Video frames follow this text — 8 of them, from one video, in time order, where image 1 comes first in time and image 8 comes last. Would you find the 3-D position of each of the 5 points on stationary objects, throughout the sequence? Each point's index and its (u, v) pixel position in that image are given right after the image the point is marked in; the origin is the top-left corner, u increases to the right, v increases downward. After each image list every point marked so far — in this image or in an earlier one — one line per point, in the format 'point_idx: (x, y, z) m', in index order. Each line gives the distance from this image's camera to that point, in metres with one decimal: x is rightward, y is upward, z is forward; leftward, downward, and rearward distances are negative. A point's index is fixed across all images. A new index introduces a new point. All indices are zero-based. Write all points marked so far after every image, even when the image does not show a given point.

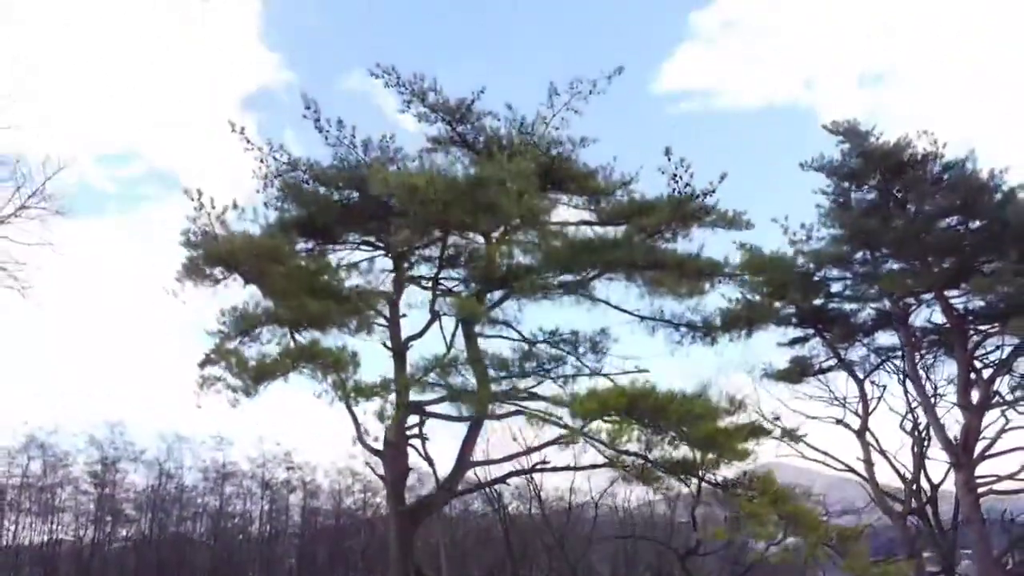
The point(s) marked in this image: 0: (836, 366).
0: (+6.2, -1.5, +16.6) m
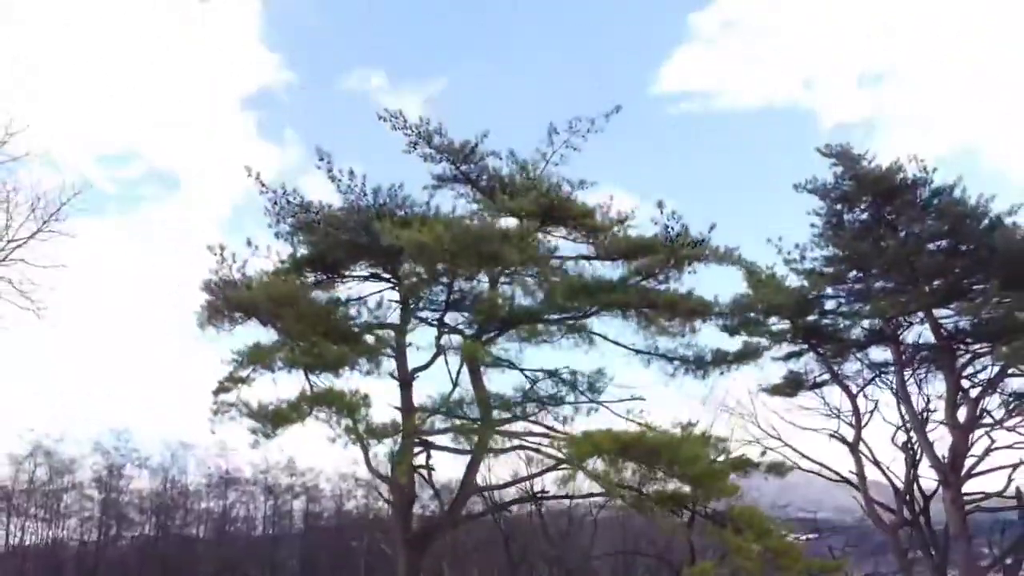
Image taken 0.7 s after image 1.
0: (+6.3, -1.8, +16.9) m
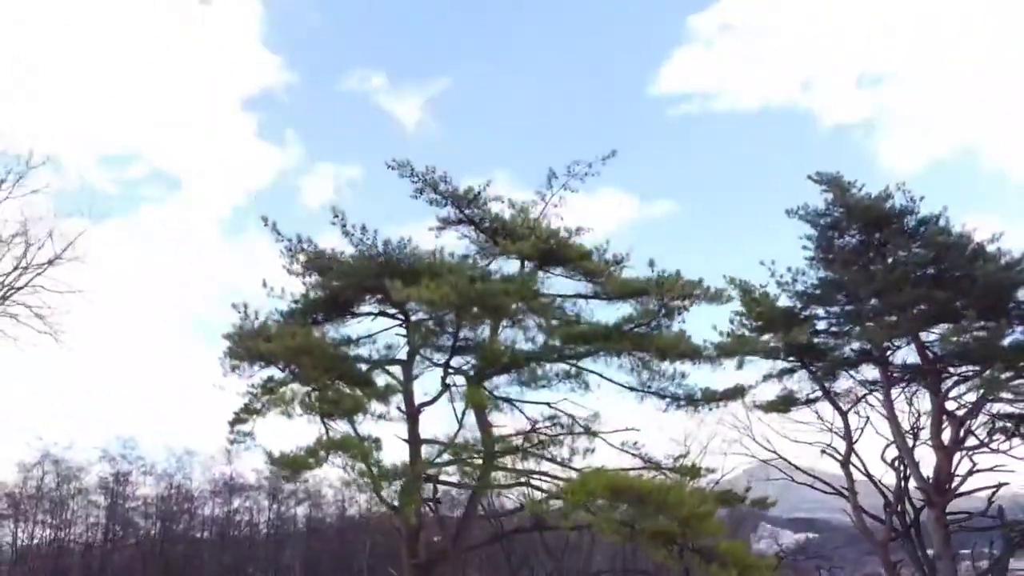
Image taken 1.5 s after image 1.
0: (+6.3, -2.2, +17.4) m
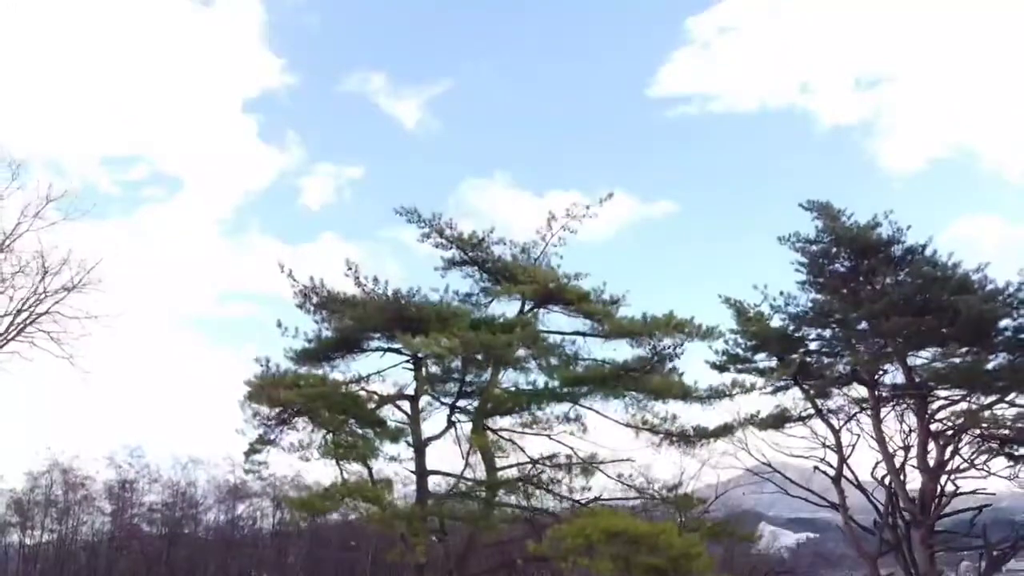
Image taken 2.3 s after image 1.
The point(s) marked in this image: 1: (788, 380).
0: (+6.3, -2.6, +17.9) m
1: (+5.6, -1.9, +17.6) m
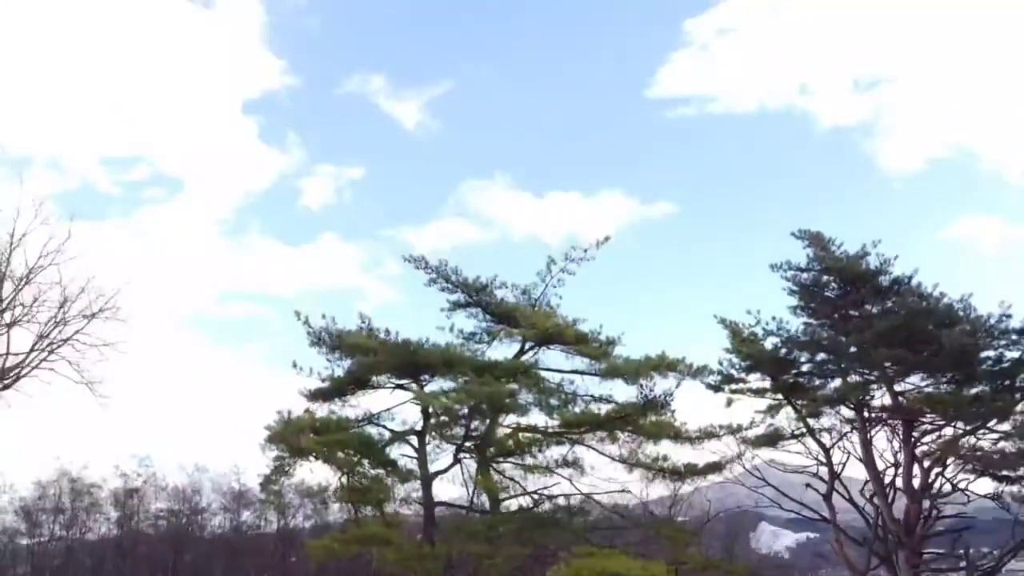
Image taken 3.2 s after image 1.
0: (+6.3, -3.1, +18.4) m
1: (+5.7, -2.4, +18.1) m
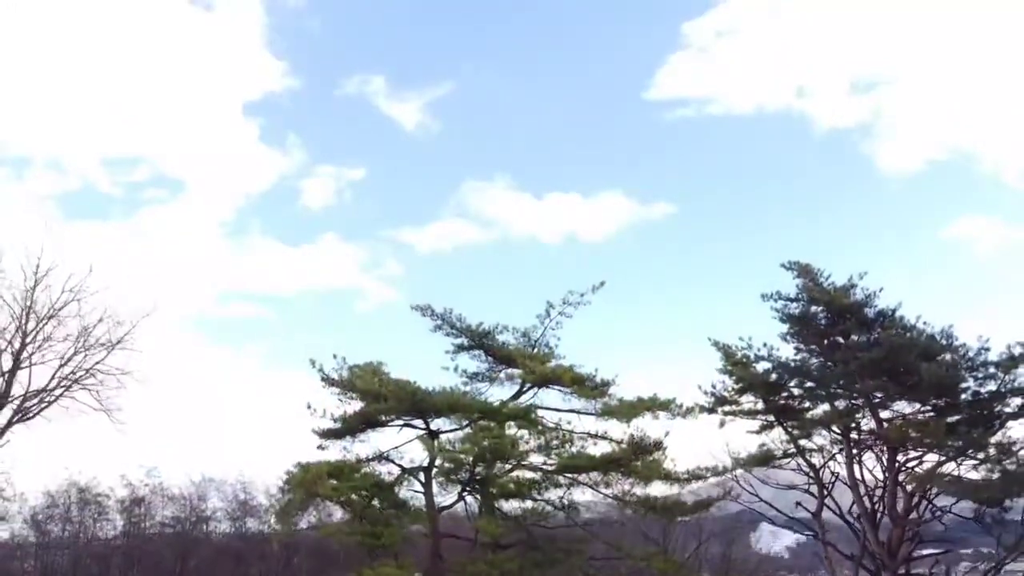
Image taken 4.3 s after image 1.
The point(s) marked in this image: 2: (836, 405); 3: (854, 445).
0: (+6.3, -3.7, +19.1) m
1: (+5.7, -2.9, +18.7) m
2: (+6.1, -2.2, +16.2) m
3: (+6.7, -3.1, +16.7) m
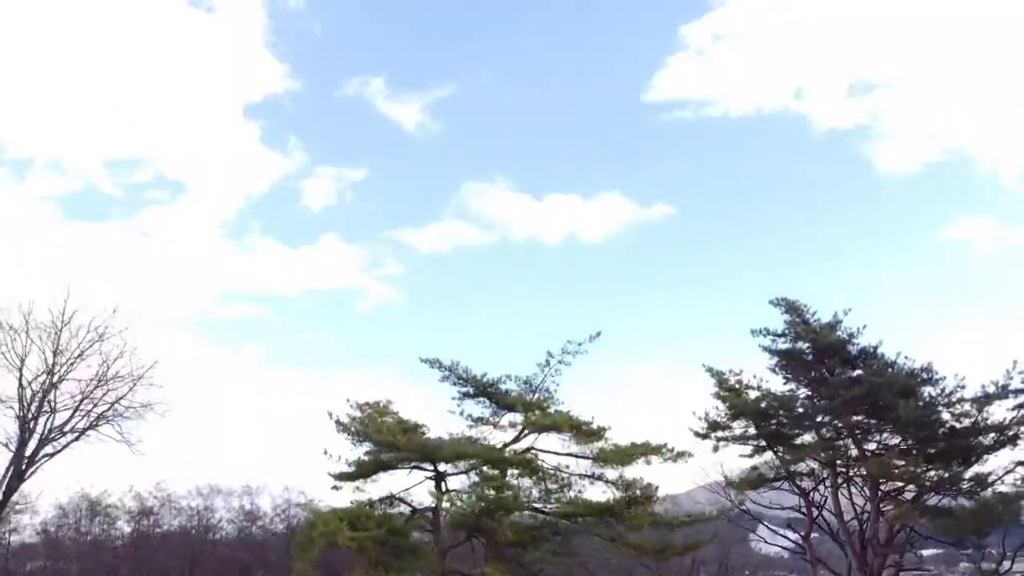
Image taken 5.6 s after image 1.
0: (+6.4, -4.4, +19.9) m
1: (+5.7, -3.6, +19.5) m
2: (+6.1, -2.9, +17.0) m
3: (+6.7, -3.8, +17.5) m
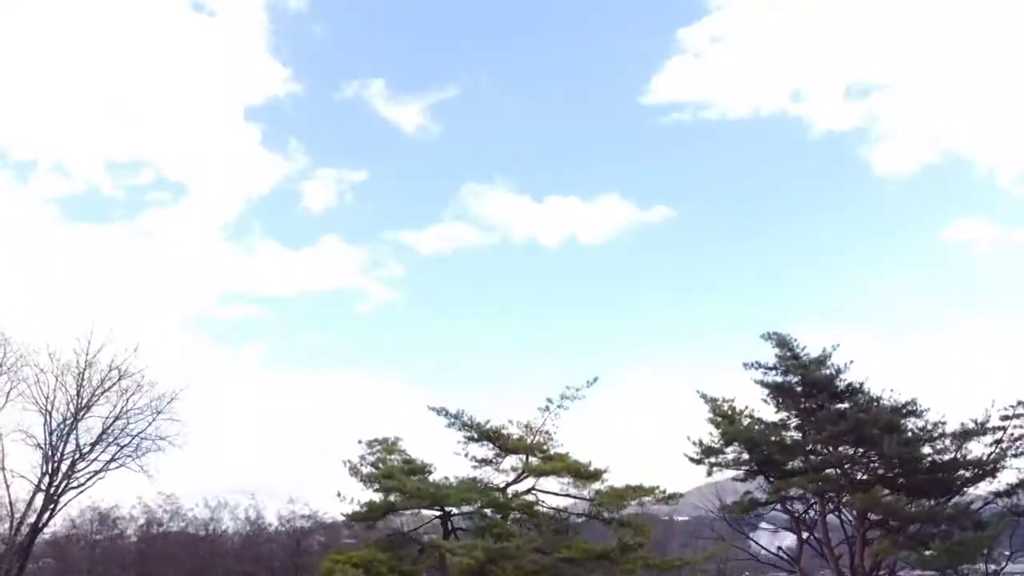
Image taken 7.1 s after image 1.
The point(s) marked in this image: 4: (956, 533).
0: (+6.4, -5.1, +20.6) m
1: (+5.7, -4.3, +20.2) m
2: (+6.1, -3.6, +17.7) m
3: (+6.7, -4.5, +18.2) m
4: (+8.1, -4.5, +15.6) m
